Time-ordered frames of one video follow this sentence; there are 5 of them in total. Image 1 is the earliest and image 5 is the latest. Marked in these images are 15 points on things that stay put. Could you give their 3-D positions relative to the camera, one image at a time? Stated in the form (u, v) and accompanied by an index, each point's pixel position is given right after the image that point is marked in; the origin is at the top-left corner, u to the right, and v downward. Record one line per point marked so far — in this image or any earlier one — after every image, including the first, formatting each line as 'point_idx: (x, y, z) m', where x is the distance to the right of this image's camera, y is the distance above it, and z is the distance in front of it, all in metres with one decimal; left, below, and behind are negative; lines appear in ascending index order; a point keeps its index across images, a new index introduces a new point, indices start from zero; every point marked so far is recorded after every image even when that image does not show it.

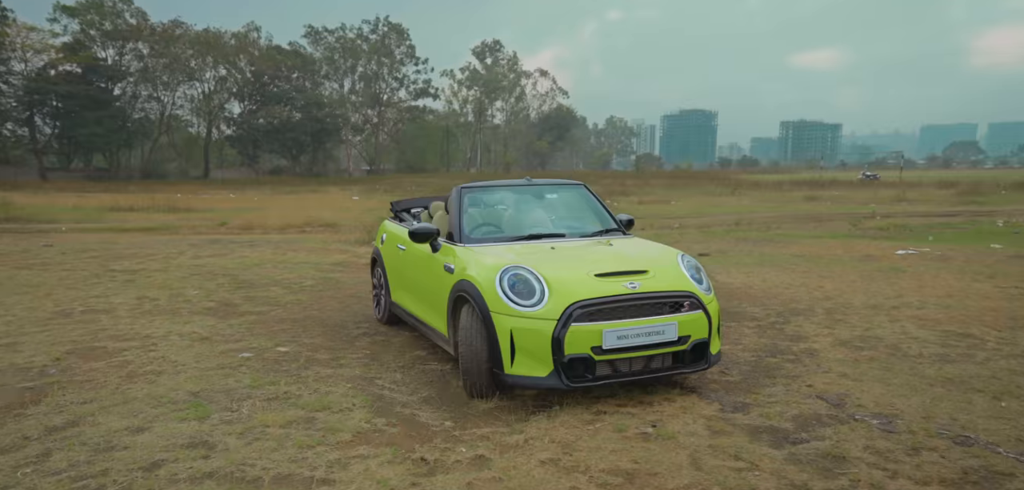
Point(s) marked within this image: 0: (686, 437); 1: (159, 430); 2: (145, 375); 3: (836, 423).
0: (+0.7, -0.8, +2.7) m
1: (-1.8, -0.9, +3.2) m
2: (-2.6, -0.9, +4.5) m
3: (+1.4, -0.8, +2.8) m
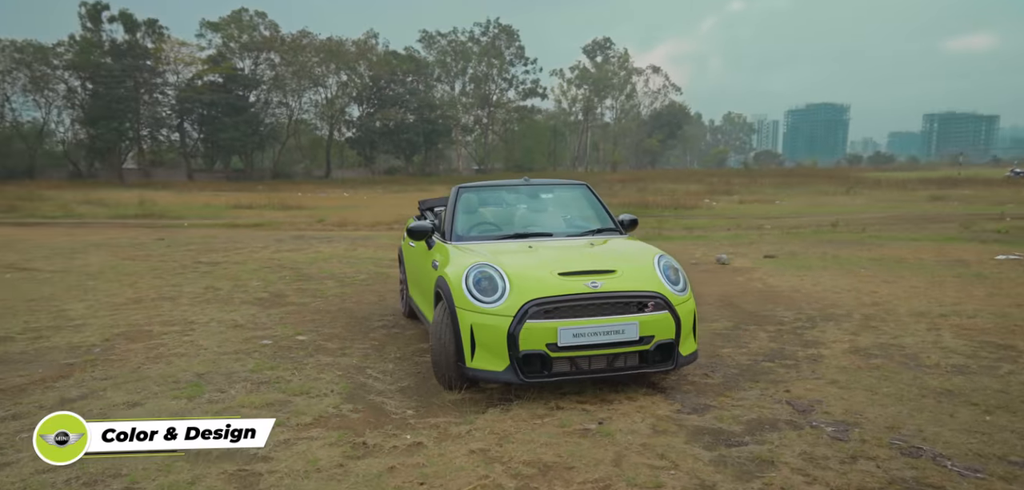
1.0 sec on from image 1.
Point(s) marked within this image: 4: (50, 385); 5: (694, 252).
0: (+0.5, -0.8, +2.7) m
1: (-2.0, -0.9, +3.5) m
2: (-2.7, -0.9, +4.8) m
3: (+1.2, -0.8, +2.7) m
4: (-3.1, -0.9, +4.1) m
5: (+4.6, -0.1, +14.8) m
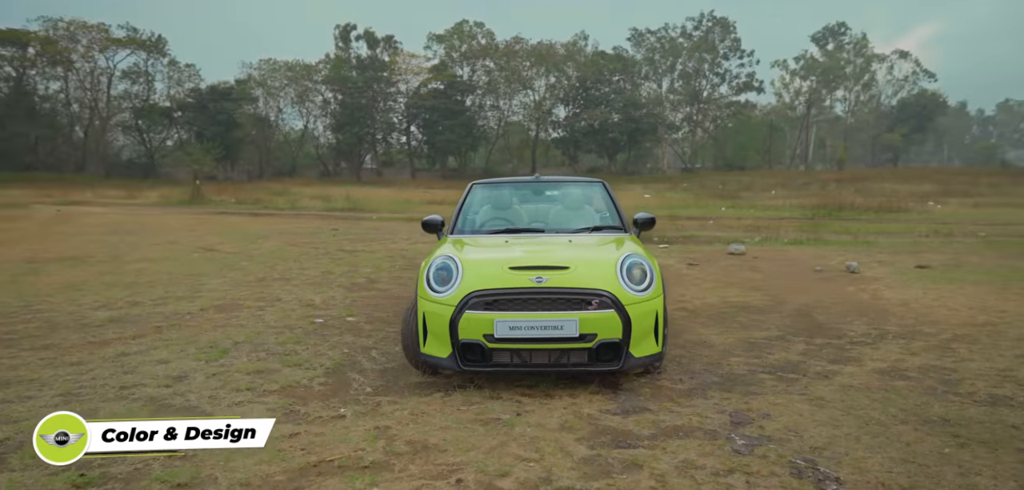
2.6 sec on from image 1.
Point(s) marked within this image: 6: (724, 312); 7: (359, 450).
0: (+0.1, -0.8, +2.7) m
1: (-2.2, -0.8, +4.0) m
2: (-2.5, -0.7, +5.5) m
3: (+0.7, -0.8, +2.6) m
4: (-3.0, -0.8, +4.9) m
5: (+6.9, -0.3, +13.5) m
6: (+2.2, -0.7, +6.4) m
7: (-0.6, -0.8, +2.4) m
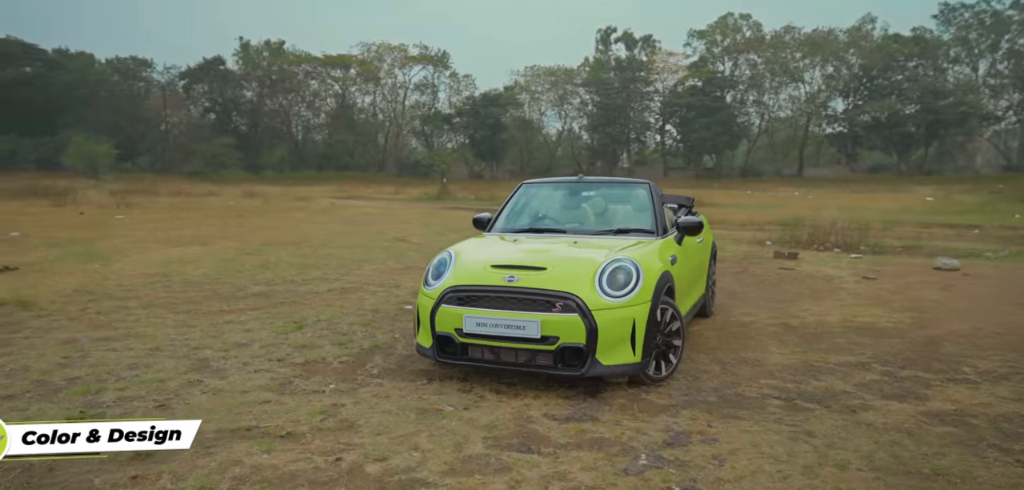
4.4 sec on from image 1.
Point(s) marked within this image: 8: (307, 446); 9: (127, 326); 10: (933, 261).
0: (-0.3, -0.8, +2.8) m
1: (-2.0, -0.7, +4.8) m
2: (-1.8, -0.6, +6.2) m
3: (+0.3, -0.8, +2.5) m
4: (-2.5, -0.6, +5.9) m
5: (+9.6, -0.6, +11.0) m
6: (+2.9, -0.8, +5.7) m
7: (-1.0, -0.8, +2.7) m
8: (-0.8, -0.8, +2.5) m
9: (-3.2, -0.7, +5.2) m
10: (+8.6, -0.3, +13.3) m
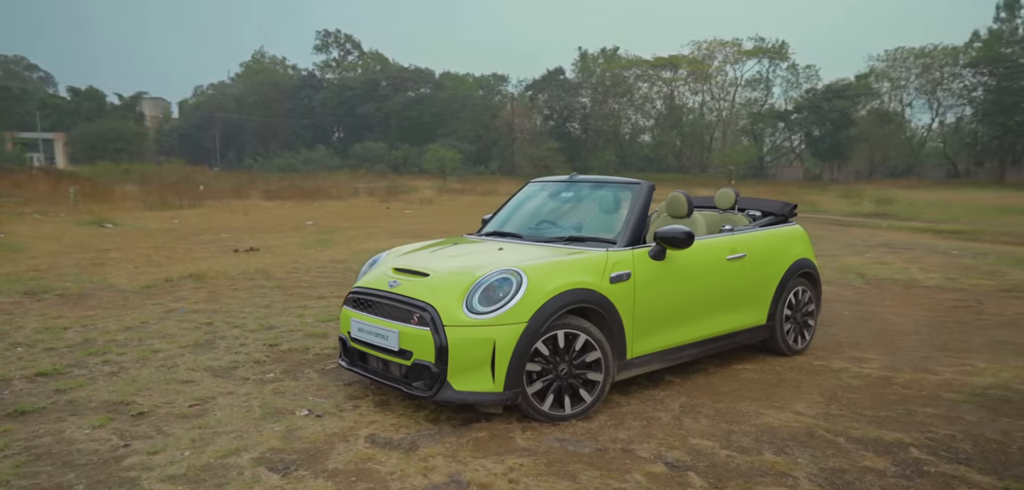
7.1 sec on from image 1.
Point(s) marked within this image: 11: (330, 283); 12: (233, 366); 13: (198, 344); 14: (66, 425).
0: (-1.0, -0.8, +2.9) m
1: (-1.9, -0.6, +5.4) m
2: (-1.1, -0.6, +6.7) m
3: (-0.6, -0.9, +2.3) m
4: (-1.9, -0.6, +6.6) m
5: (+11.2, -1.2, +6.6) m
6: (+3.0, -1.0, +4.3) m
7: (-1.7, -0.8, +3.1) m
8: (-1.7, -0.8, +2.8) m
9: (-2.8, -0.6, +6.2) m
10: (+11.2, -0.9, +9.1) m
11: (-2.4, -0.5, +8.0) m
12: (-1.7, -0.7, +3.8) m
13: (-2.1, -0.7, +4.3) m
14: (-2.0, -0.8, +2.8) m
